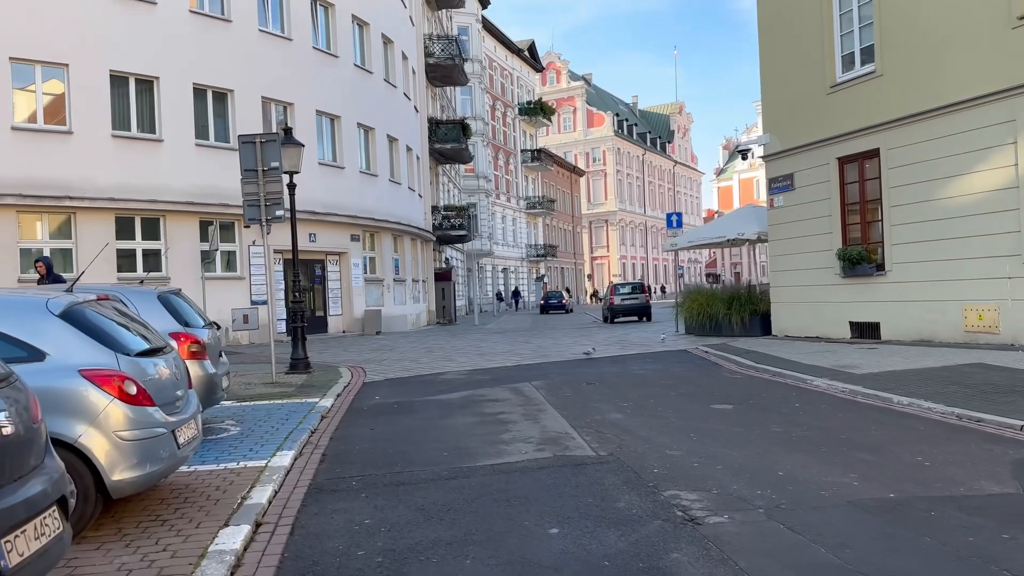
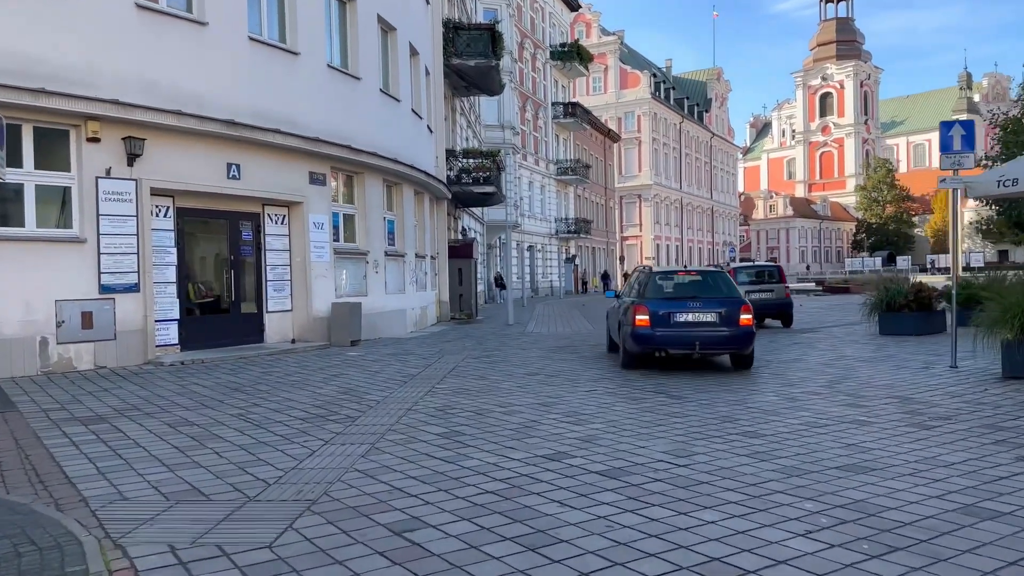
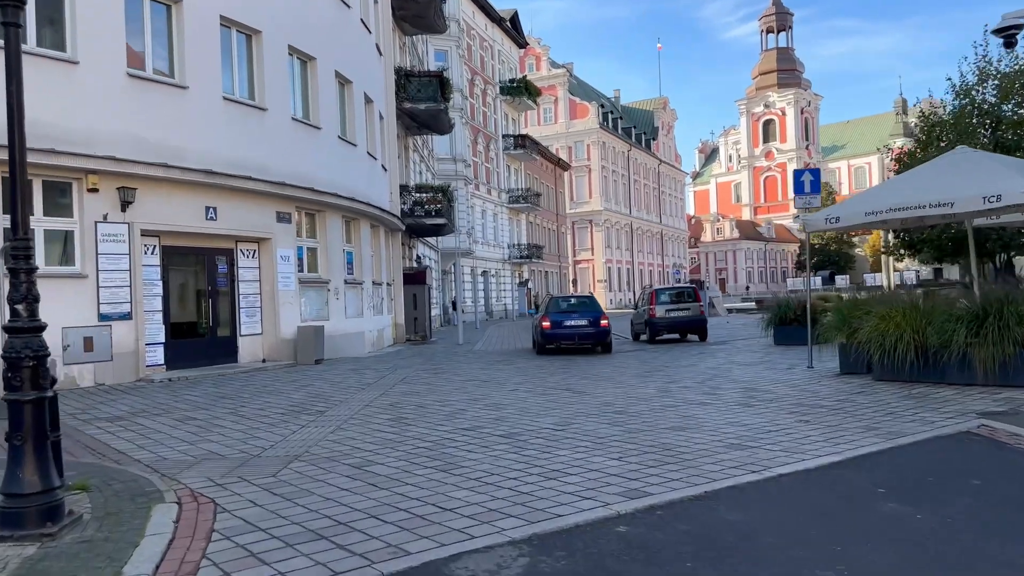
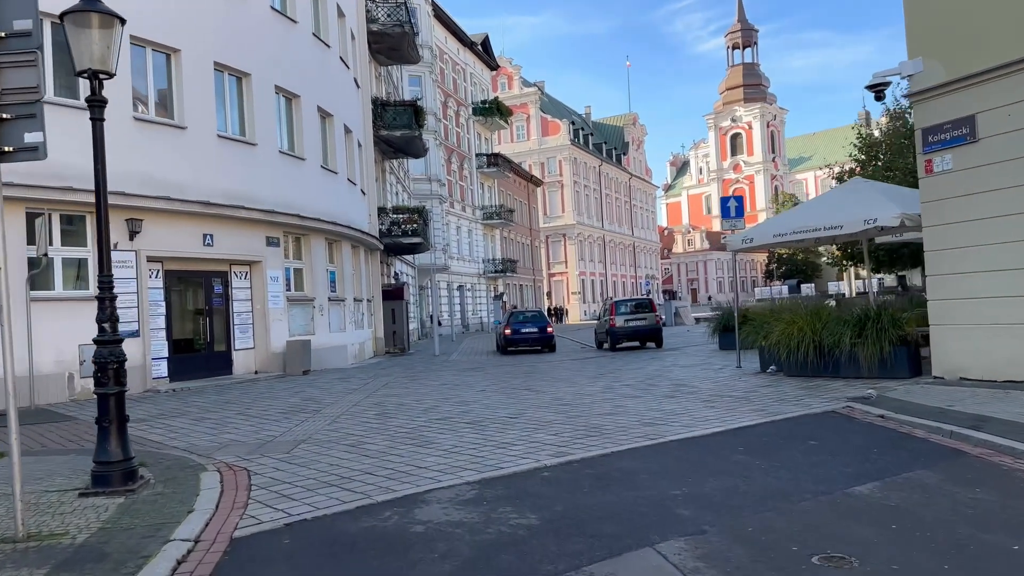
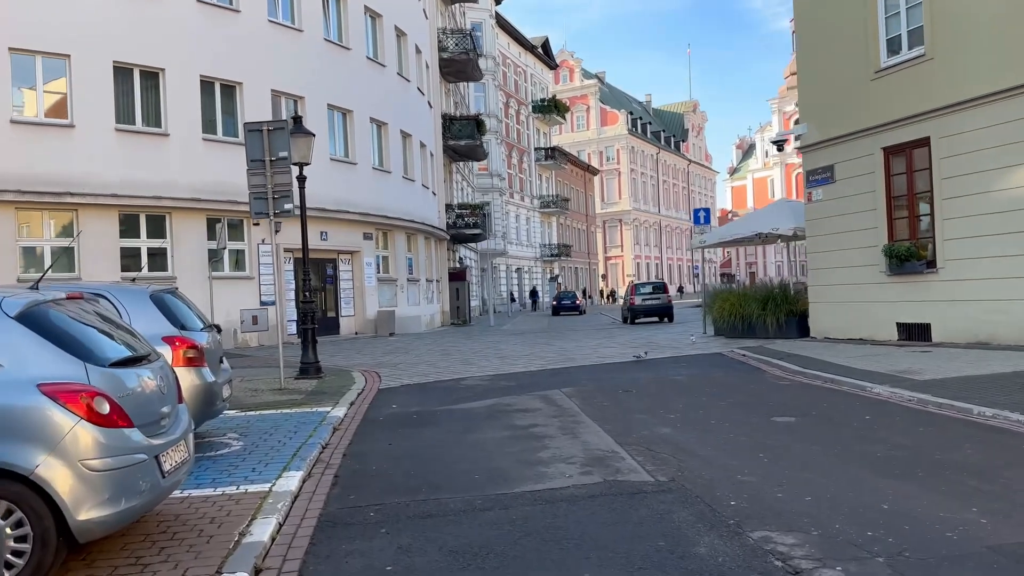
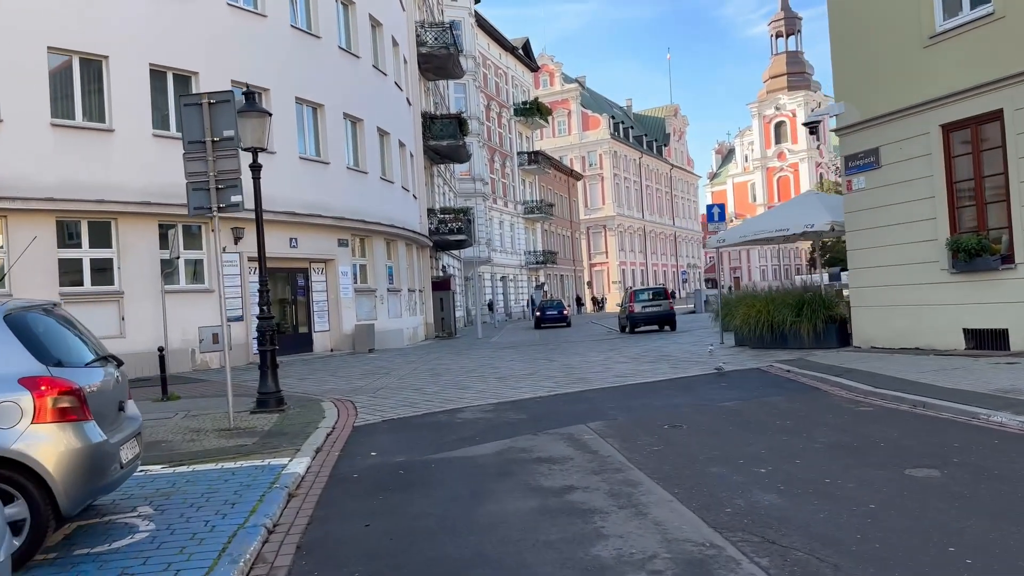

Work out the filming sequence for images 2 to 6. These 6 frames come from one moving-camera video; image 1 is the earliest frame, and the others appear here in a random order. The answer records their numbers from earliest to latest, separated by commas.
5, 6, 4, 3, 2
